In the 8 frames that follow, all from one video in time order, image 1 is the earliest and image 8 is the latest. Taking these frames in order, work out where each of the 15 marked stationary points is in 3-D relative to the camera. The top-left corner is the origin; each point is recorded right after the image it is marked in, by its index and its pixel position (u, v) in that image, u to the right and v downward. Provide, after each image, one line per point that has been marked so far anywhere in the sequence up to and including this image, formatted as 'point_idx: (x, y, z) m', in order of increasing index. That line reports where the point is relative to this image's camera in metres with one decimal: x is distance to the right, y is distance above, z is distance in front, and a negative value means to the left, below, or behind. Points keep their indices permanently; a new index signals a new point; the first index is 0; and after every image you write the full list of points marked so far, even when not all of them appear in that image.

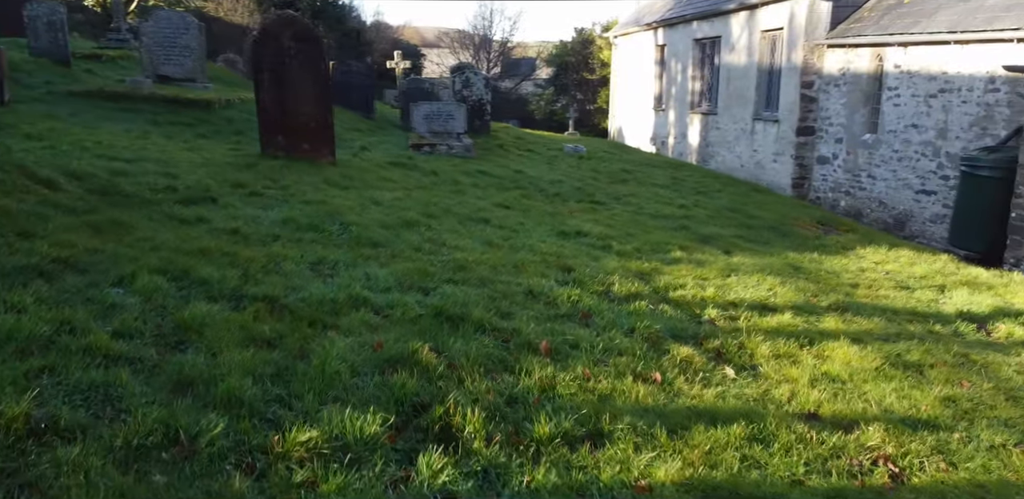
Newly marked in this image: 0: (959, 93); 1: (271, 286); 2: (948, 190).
0: (+5.8, +1.9, +10.9) m
1: (-1.1, -0.2, +4.2) m
2: (+5.7, +0.7, +11.2) m
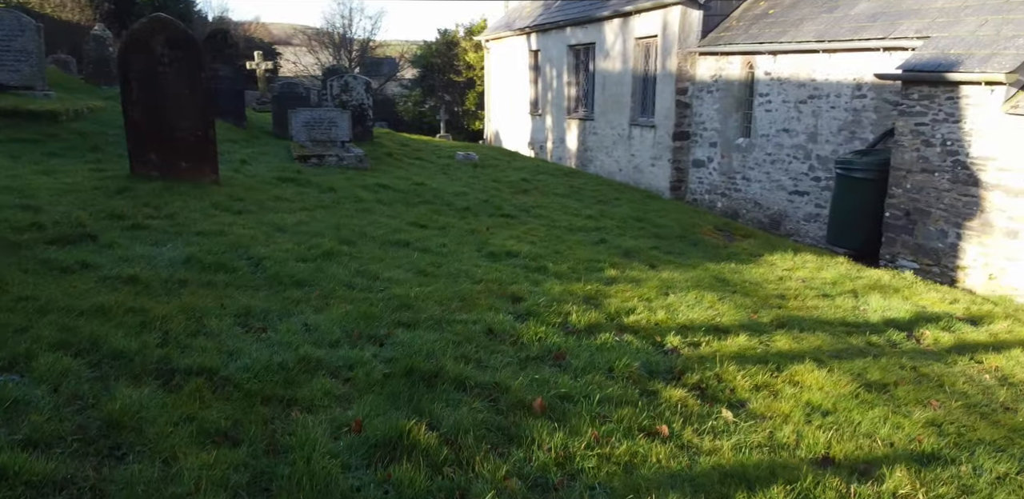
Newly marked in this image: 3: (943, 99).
0: (+4.2, +1.9, +11.3) m
1: (-1.2, -0.4, +3.5) m
2: (+4.2, +0.8, +11.6) m
3: (+4.9, +1.6, +9.7) m
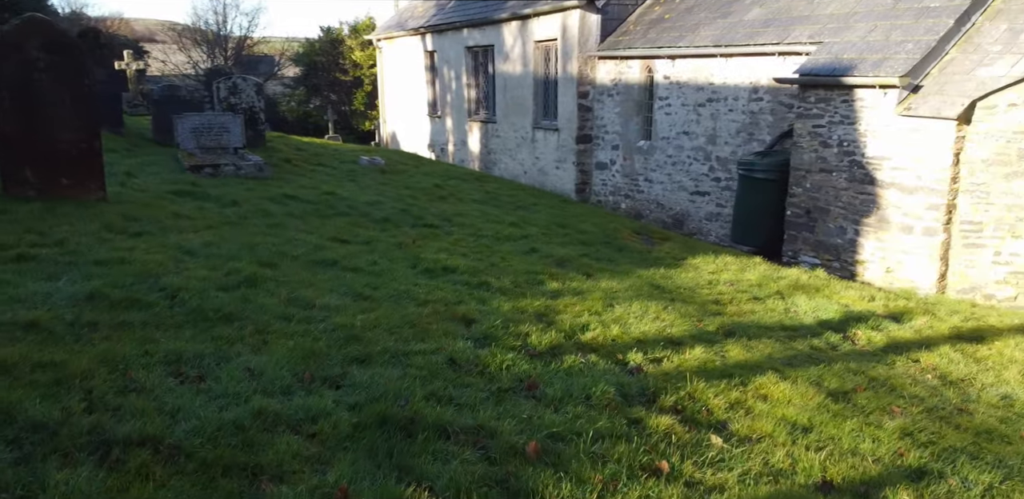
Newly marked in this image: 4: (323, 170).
0: (+2.9, +1.9, +11.5) m
1: (-1.3, -0.6, +3.0) m
2: (+2.9, +0.8, +11.8) m
3: (+3.8, +1.6, +9.9) m
4: (-2.3, +0.9, +10.9) m
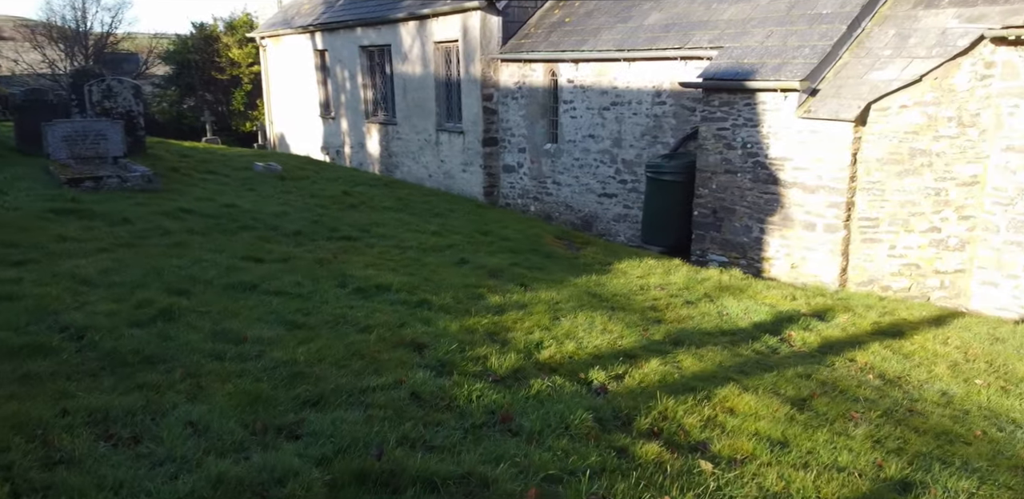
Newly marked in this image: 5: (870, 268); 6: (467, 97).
0: (+1.6, +1.9, +11.5) m
1: (-1.3, -0.7, +2.5) m
2: (+1.6, +0.8, +11.8) m
3: (+2.7, +1.7, +10.1) m
4: (-3.5, +0.7, +10.2) m
5: (+3.9, -0.2, +9.4) m
6: (-0.6, +2.8, +16.1) m
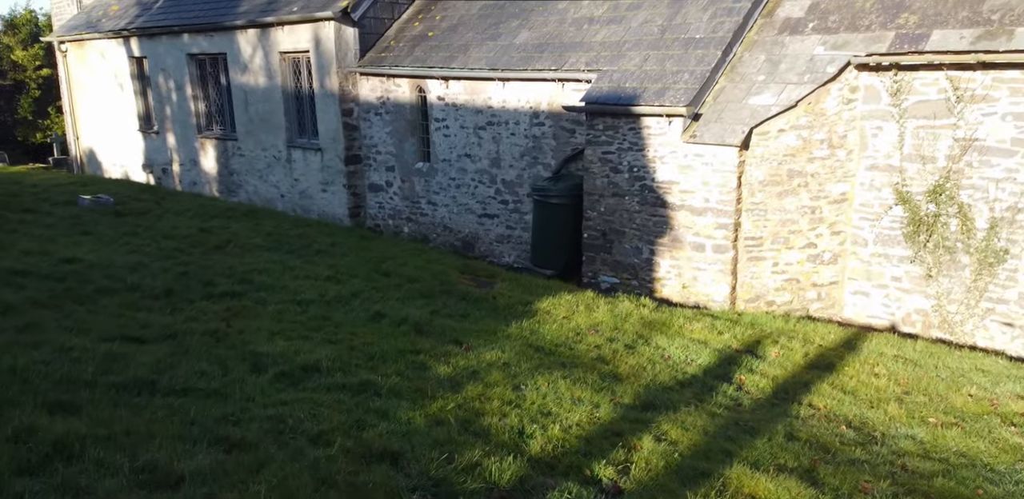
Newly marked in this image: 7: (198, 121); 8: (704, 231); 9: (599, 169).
0: (-0.1, +1.6, +11.1) m
1: (-0.9, -1.1, +1.7) m
2: (-0.1, +0.5, +11.3) m
3: (+1.3, +1.4, +9.9) m
4: (-4.7, +0.2, +8.8) m
5: (+2.7, -0.4, +9.5) m
6: (-3.2, +2.4, +15.1) m
7: (-6.8, +2.8, +18.8) m
8: (+2.1, +0.2, +9.5) m
9: (+1.0, +1.0, +10.0) m
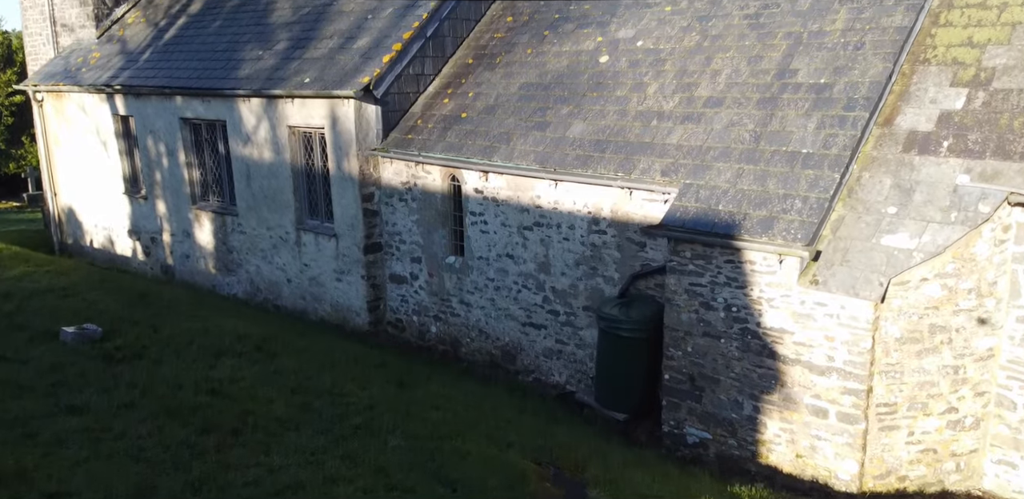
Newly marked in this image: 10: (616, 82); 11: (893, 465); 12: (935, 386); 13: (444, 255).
0: (+0.6, +0.1, +9.4) m
1: (0.0, -2.6, 0.0) m
2: (+0.6, -1.1, +9.6) m
3: (+2.0, -0.1, +8.3) m
4: (-4.0, -1.4, +7.0) m
5: (+3.4, -1.9, +7.9) m
6: (-2.6, +0.8, +13.3) m
7: (-6.2, +1.2, +16.9) m
8: (+2.9, -1.3, +7.9) m
9: (+1.7, -0.6, +8.4) m
10: (+1.3, +2.2, +11.2) m
11: (+3.5, -2.0, +7.9) m
12: (+3.8, -1.2, +7.8) m
13: (-1.0, -0.1, +12.4) m
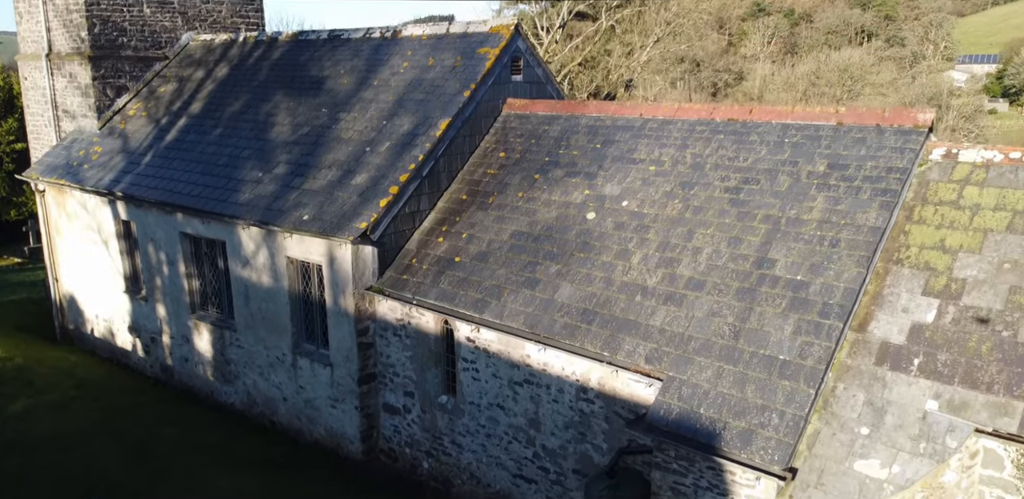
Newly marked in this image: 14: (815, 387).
0: (+0.5, -2.0, +9.7) m
1: (-0.1, -4.6, +0.3) m
2: (+0.4, -3.2, +9.9) m
3: (+1.9, -2.2, +8.6) m
4: (-4.1, -3.4, +7.3) m
5: (+3.3, -4.0, +8.2) m
6: (-2.8, -1.3, +13.6) m
7: (-6.4, -1.0, +17.3) m
8: (+2.7, -3.4, +8.1) m
9: (+1.6, -2.6, +8.7) m
10: (+1.2, +0.1, +11.6) m
11: (+3.3, -4.0, +8.2) m
12: (+3.7, -3.3, +8.1) m
13: (-1.1, -2.2, +12.7) m
14: (+3.0, -1.3, +8.5) m
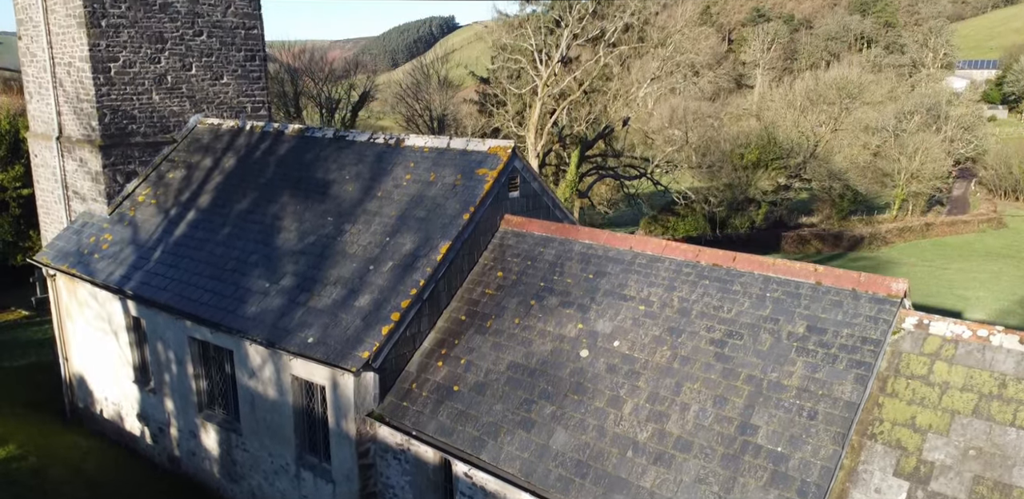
0: (+0.4, -4.0, +10.3) m
1: (-0.2, -6.5, +0.8) m
2: (+0.4, -5.2, +10.5) m
3: (+1.8, -4.2, +9.1) m
4: (-4.1, -5.4, +7.8) m
5: (+3.2, -6.0, +8.7) m
6: (-2.8, -3.4, +14.2) m
7: (-6.4, -3.1, +17.8) m
8: (+2.7, -5.4, +8.7) m
9: (+1.5, -4.6, +9.2) m
10: (+1.2, -2.0, +12.1) m
11: (+3.3, -6.0, +8.7) m
12: (+3.7, -5.3, +8.7) m
13: (-1.2, -4.3, +13.3) m
14: (+2.9, -3.3, +9.0) m
